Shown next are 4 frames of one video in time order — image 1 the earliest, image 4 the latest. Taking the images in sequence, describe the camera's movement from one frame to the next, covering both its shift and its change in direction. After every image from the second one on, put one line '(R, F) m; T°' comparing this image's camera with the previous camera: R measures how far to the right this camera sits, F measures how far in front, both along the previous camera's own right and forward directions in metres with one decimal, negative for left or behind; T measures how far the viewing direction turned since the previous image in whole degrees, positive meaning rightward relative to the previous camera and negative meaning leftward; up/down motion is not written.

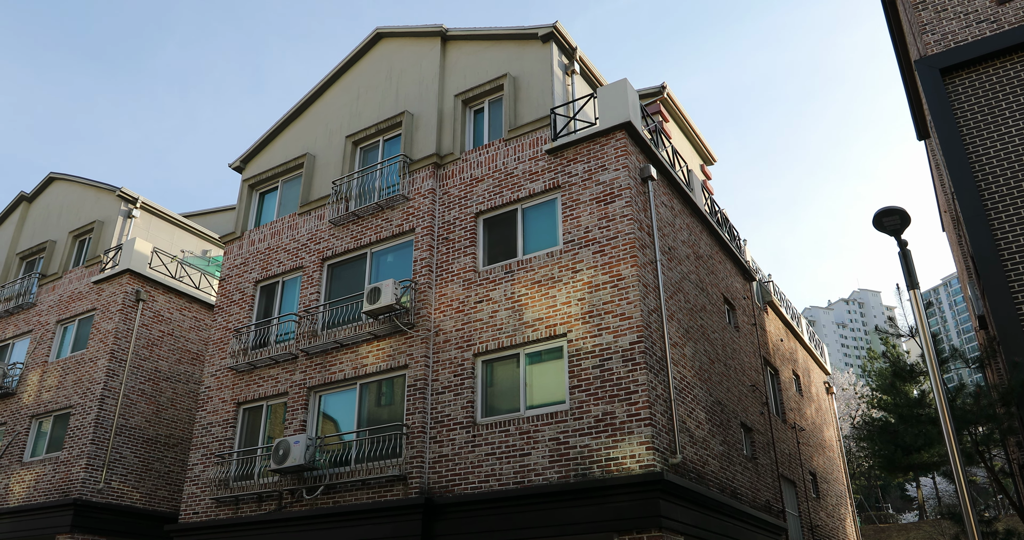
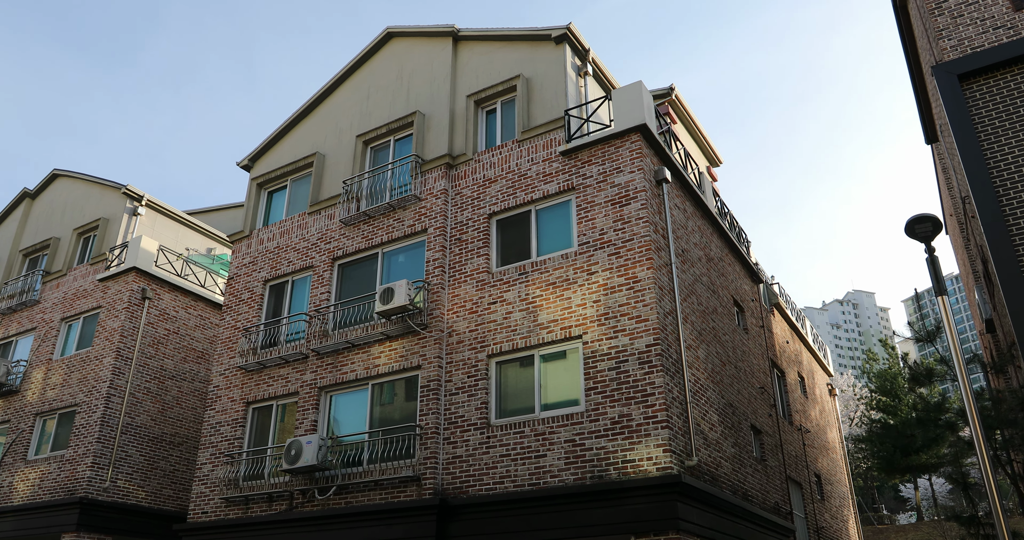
(-0.4, 0.0) m; 0°
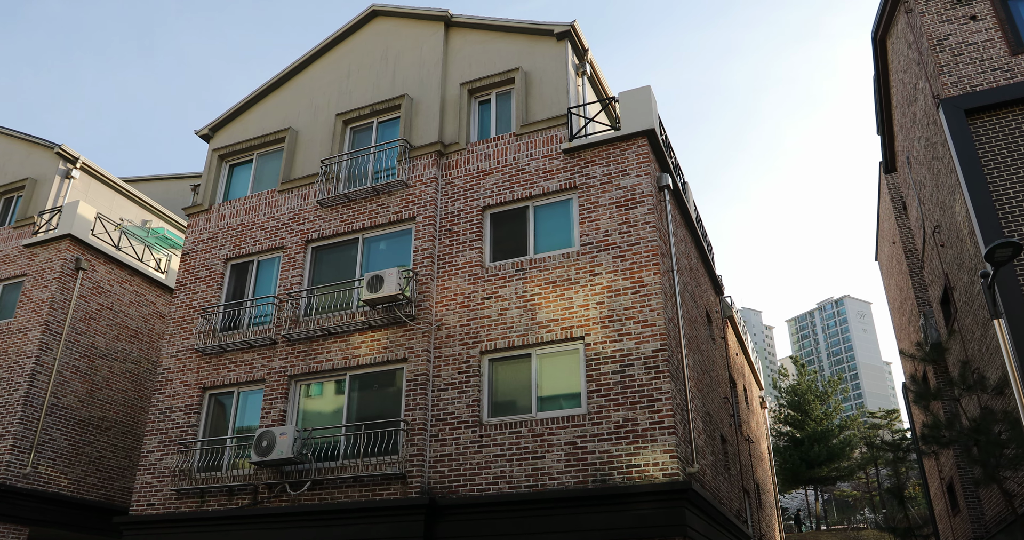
(-1.7, +0.4) m; +7°
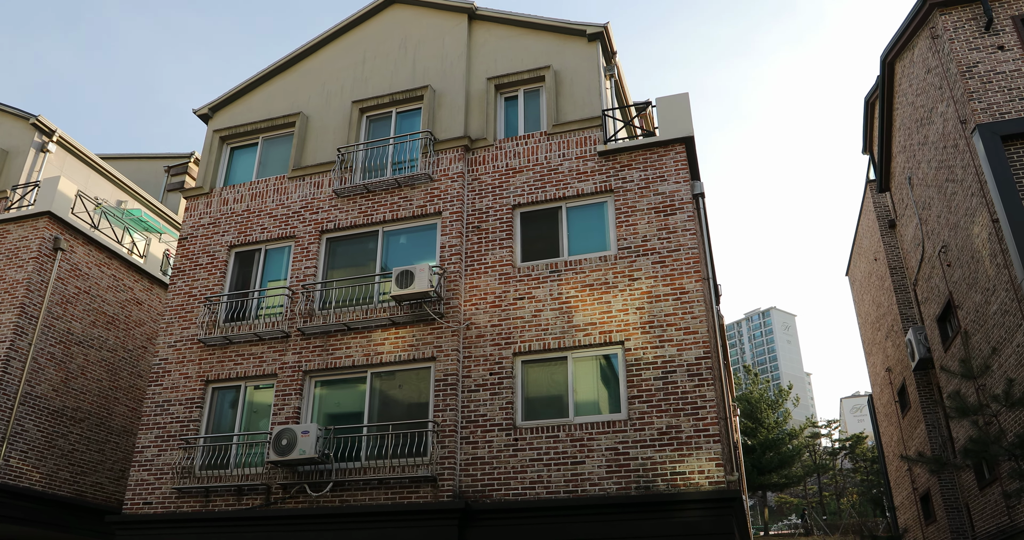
(-1.8, +0.3) m; +5°
